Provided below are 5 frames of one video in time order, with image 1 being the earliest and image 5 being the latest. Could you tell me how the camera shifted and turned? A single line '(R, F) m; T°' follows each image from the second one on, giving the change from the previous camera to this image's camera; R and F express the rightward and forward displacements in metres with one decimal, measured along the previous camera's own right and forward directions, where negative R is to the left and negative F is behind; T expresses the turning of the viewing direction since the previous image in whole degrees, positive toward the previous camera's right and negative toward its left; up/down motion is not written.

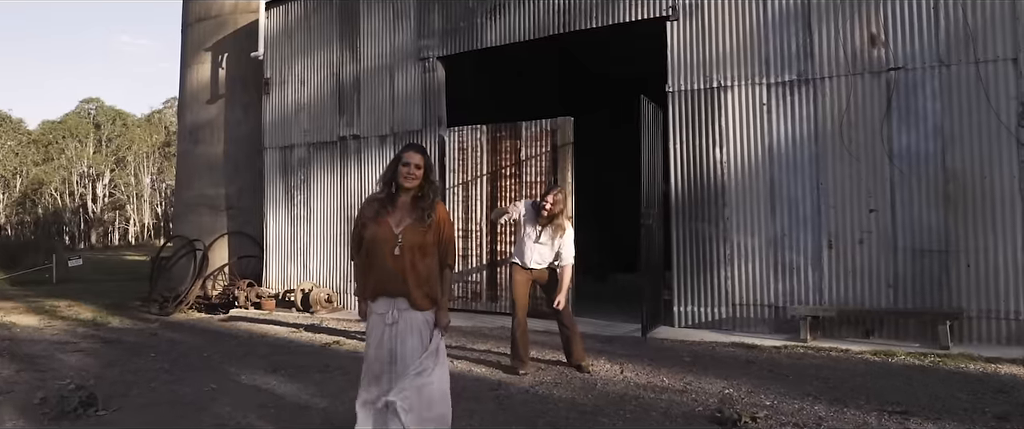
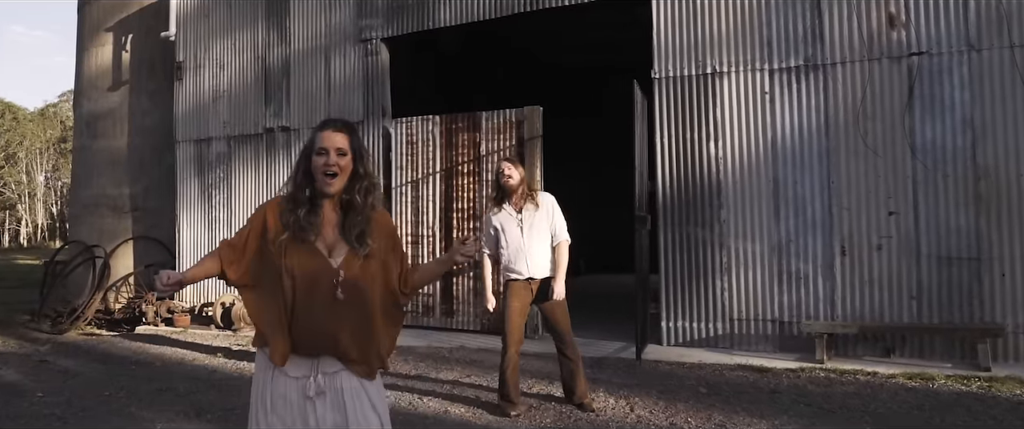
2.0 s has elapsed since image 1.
(-0.5, +1.3) m; +6°
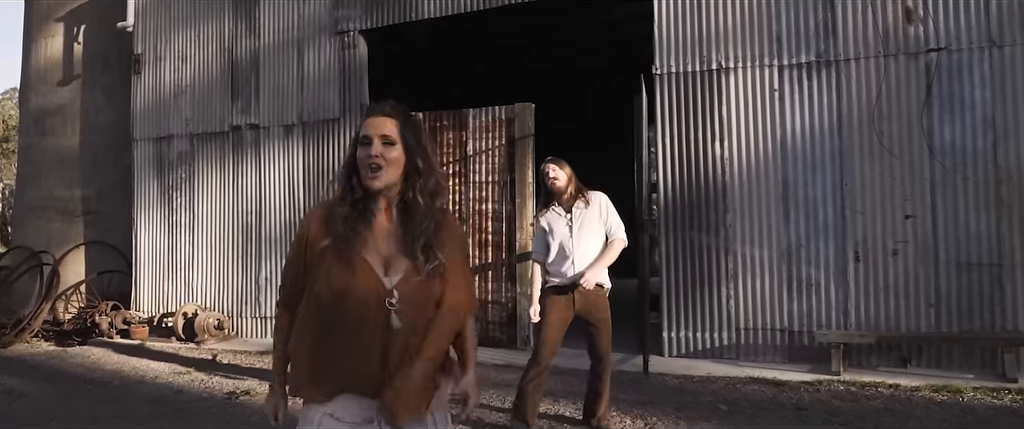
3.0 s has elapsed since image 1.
(-0.3, +0.5) m; +3°
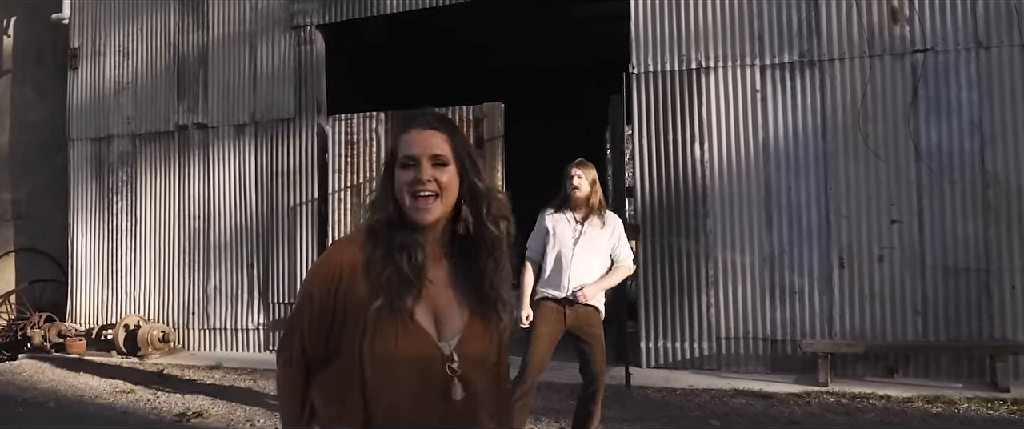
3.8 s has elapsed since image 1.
(-0.2, +0.4) m; +4°
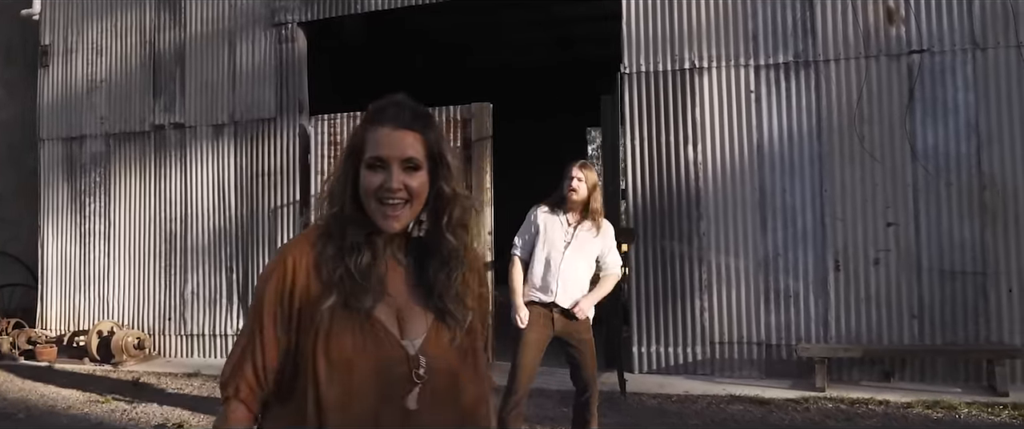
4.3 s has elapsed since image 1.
(-0.1, +0.2) m; +2°
